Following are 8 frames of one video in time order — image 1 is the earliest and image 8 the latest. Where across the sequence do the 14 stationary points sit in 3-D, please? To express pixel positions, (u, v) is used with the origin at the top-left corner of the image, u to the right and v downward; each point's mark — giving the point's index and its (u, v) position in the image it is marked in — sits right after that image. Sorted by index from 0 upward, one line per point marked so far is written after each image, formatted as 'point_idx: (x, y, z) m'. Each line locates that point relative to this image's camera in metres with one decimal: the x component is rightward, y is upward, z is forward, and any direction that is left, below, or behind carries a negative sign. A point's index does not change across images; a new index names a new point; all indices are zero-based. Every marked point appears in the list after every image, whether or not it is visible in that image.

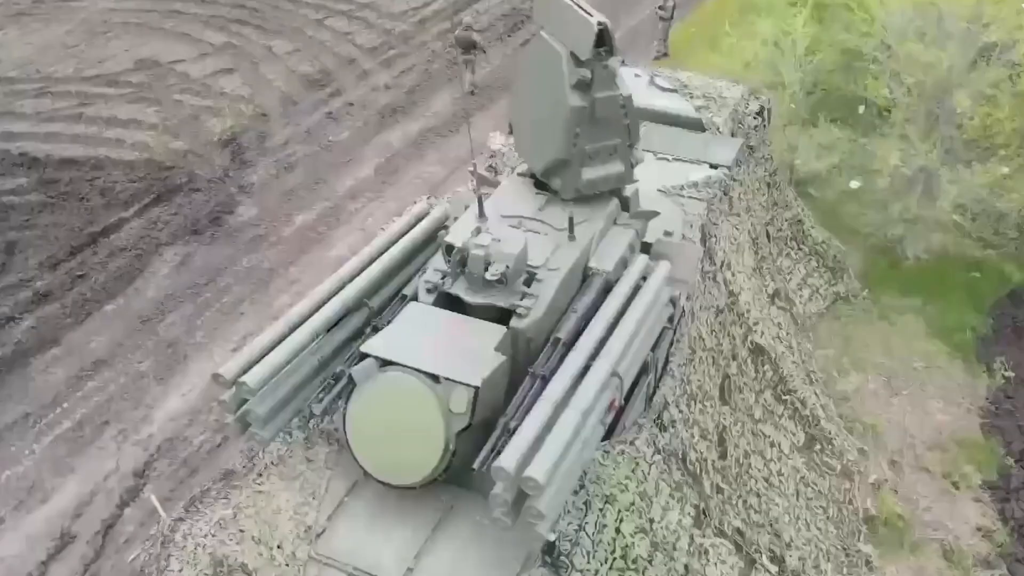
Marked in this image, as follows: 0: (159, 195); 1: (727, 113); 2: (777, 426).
0: (-4.6, +1.2, +11.5) m
1: (+2.0, +1.6, +8.3) m
2: (+2.2, -1.1, +7.3) m
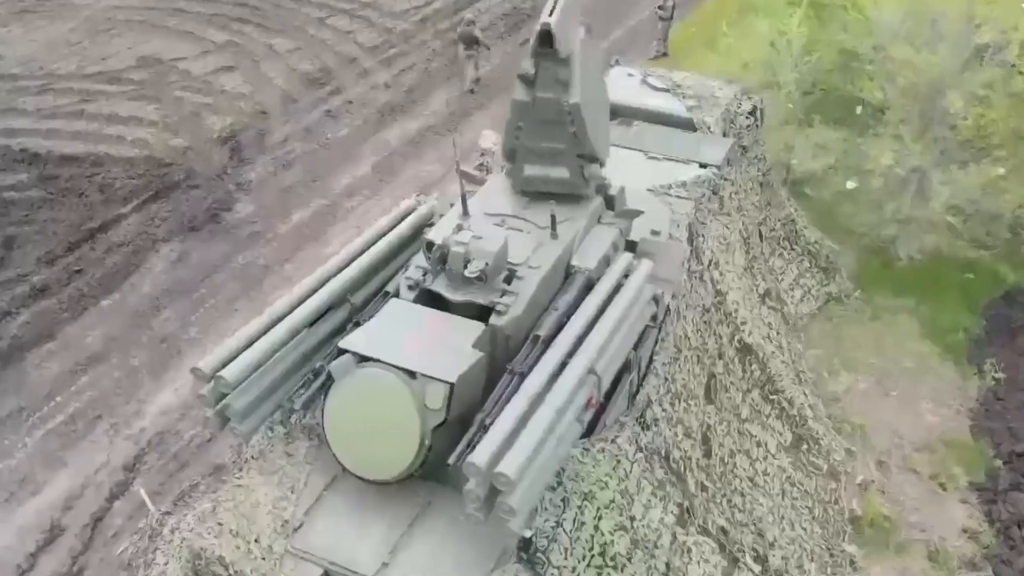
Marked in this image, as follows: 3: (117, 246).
0: (-4.6, +1.2, +11.6) m
1: (+1.9, +1.6, +8.3) m
2: (+2.0, -1.1, +7.3) m
3: (-4.8, +0.5, +10.8) m
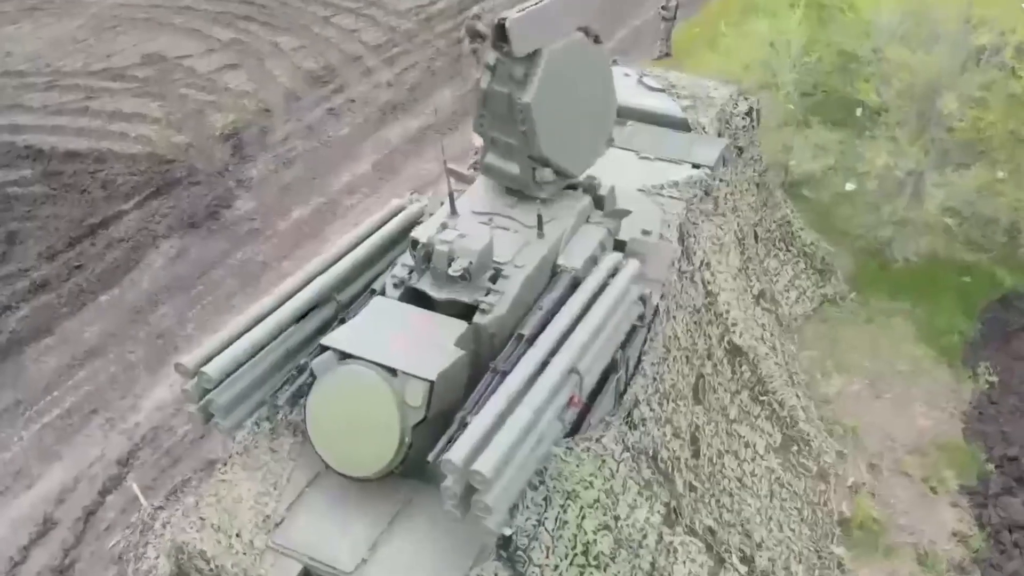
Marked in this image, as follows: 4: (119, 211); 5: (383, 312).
0: (-4.6, +1.3, +11.7) m
1: (+1.9, +1.6, +8.3) m
2: (+2.0, -1.1, +7.3) m
3: (-4.8, +0.6, +10.8) m
4: (-5.0, +1.0, +11.3) m
5: (-0.7, -0.1, +5.3) m
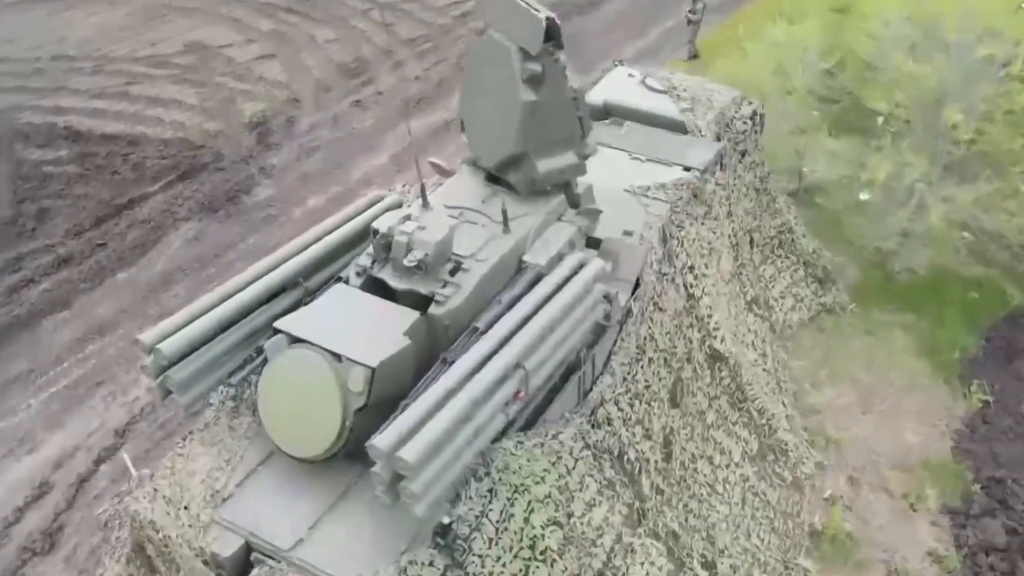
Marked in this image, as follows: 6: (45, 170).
0: (-4.4, +1.5, +12.0) m
1: (+1.8, +1.6, +8.2) m
2: (+1.8, -1.2, +7.2) m
3: (-4.7, +0.8, +11.2) m
4: (-4.8, +1.2, +11.7) m
5: (-1.0, -0.1, +5.4) m
6: (-6.2, +1.6, +11.9) m
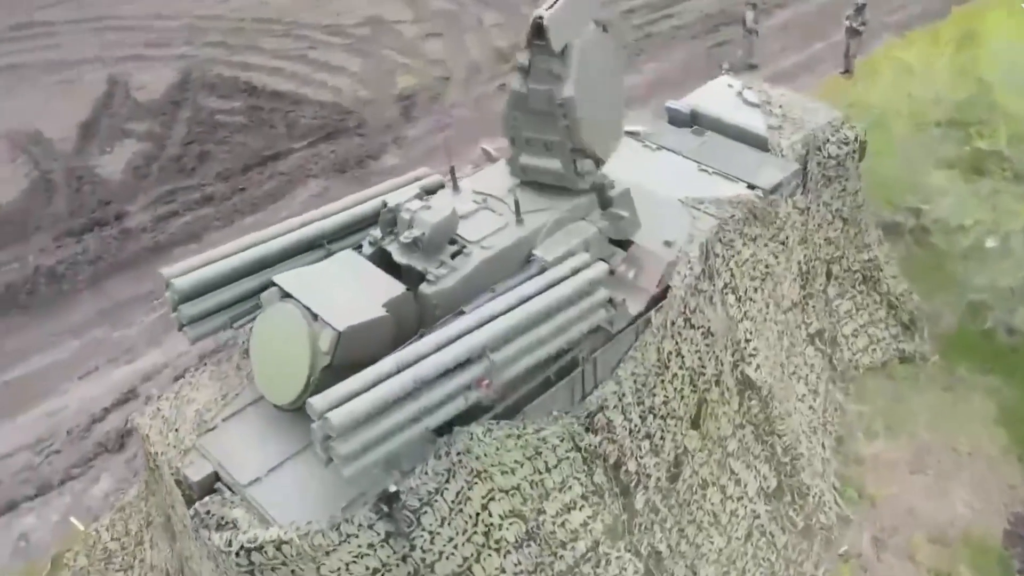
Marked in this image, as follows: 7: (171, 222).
0: (-2.6, +2.2, +12.9) m
1: (+2.5, +1.3, +7.8) m
2: (+1.8, -1.4, +6.9) m
3: (-3.2, +1.5, +12.2) m
4: (-3.1, +2.0, +12.6) m
5: (-1.1, +0.2, +5.8) m
6: (-4.4, +2.5, +13.2) m
7: (-4.5, +0.9, +11.7) m
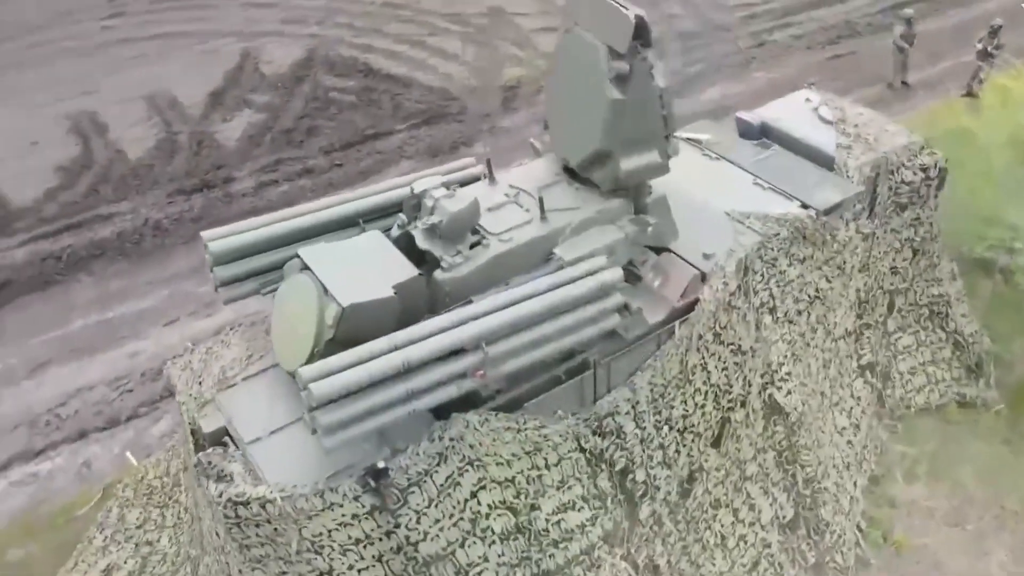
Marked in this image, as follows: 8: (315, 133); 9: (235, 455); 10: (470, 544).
0: (-1.2, +2.5, +13.2) m
1: (+3.0, +1.1, +7.4) m
2: (+1.9, -1.5, +6.7) m
3: (-1.9, +1.9, +12.6) m
4: (-1.8, +2.3, +13.1) m
5: (-1.0, +0.3, +6.0) m
6: (-2.8, +3.0, +13.8) m
7: (-3.4, +1.4, +12.3) m
8: (-2.9, +2.3, +13.1) m
9: (-1.8, -1.1, +5.7) m
10: (-0.3, -1.7, +5.7) m
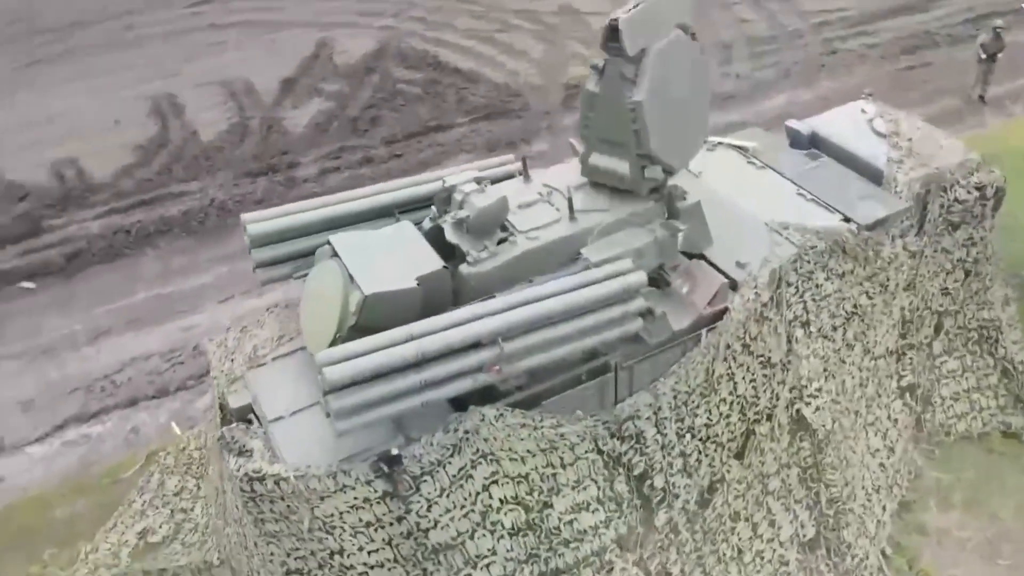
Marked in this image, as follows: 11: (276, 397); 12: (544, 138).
0: (-0.3, +2.6, +13.3) m
1: (+3.4, +0.9, +7.2) m
2: (+2.0, -1.6, +6.6) m
3: (-1.1, +2.0, +12.8) m
4: (-0.8, +2.5, +13.2) m
5: (-0.8, +0.4, +6.1) m
6: (-1.8, +3.2, +14.0) m
7: (-2.6, +1.6, +12.6) m
8: (-2.0, +2.5, +13.3) m
9: (-1.7, -0.9, +5.9) m
10: (-0.2, -1.6, +5.8) m
11: (-1.6, -0.7, +6.0) m
12: (+0.5, +2.1, +12.6) m
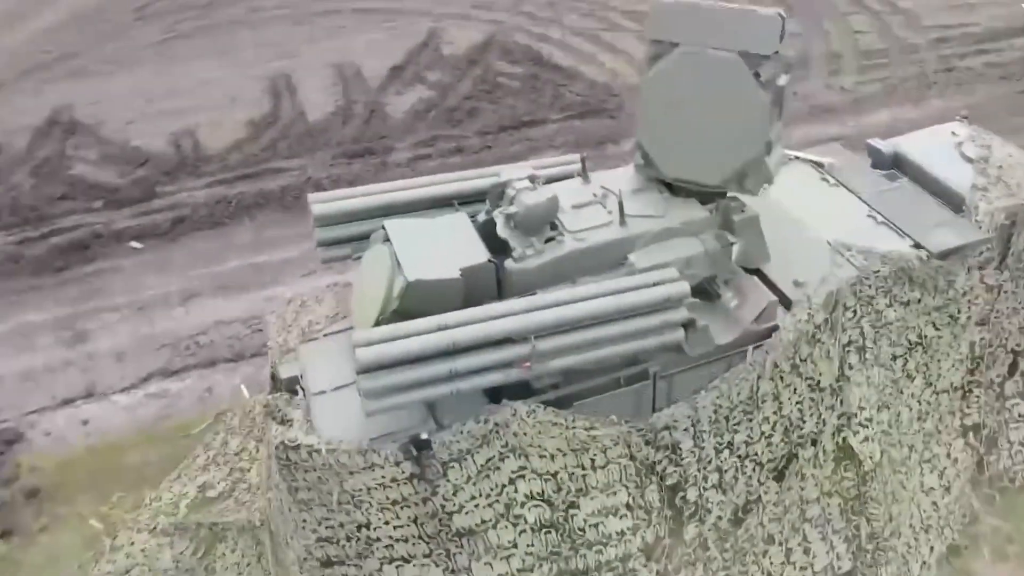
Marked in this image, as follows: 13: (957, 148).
0: (+1.2, +2.6, +13.3) m
1: (+3.8, +0.7, +6.8) m
2: (+2.2, -1.8, +6.4) m
3: (+0.3, +2.1, +12.9) m
4: (+0.6, +2.5, +13.3) m
5: (-0.4, +0.4, +6.2) m
6: (-0.3, +3.3, +14.2) m
7: (-1.3, +1.8, +12.9) m
8: (-0.6, +2.6, +13.5) m
9: (-1.5, -0.8, +6.1) m
10: (-0.1, -1.6, +5.9) m
11: (-1.3, -0.6, +6.2) m
12: (+1.8, +2.1, +12.5) m
13: (+3.7, +1.2, +7.3) m
